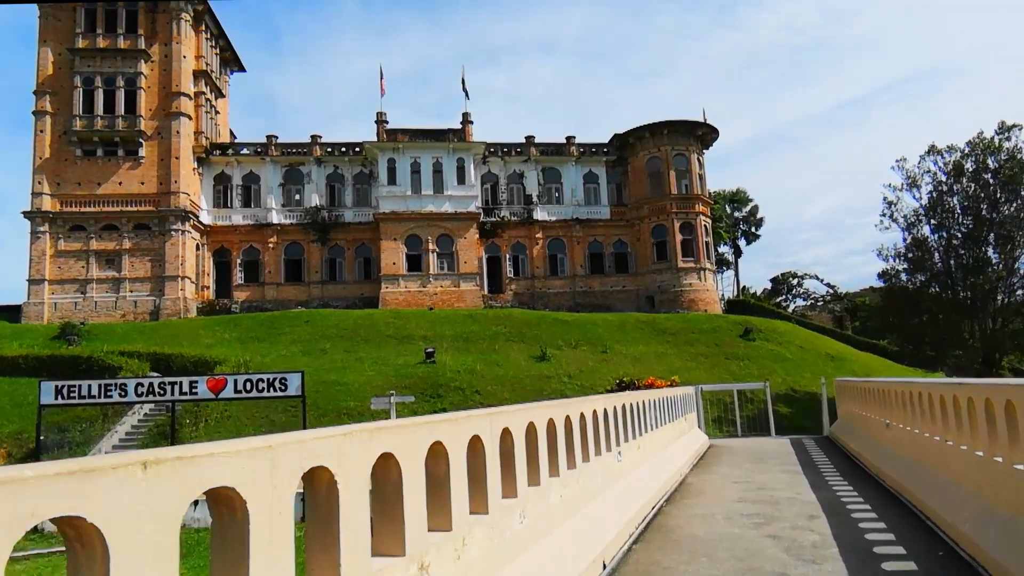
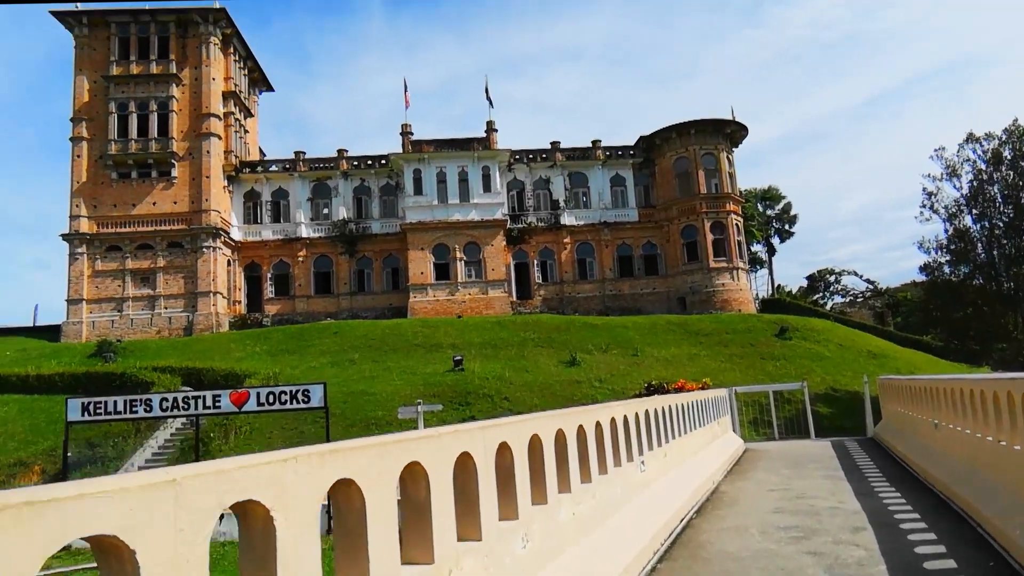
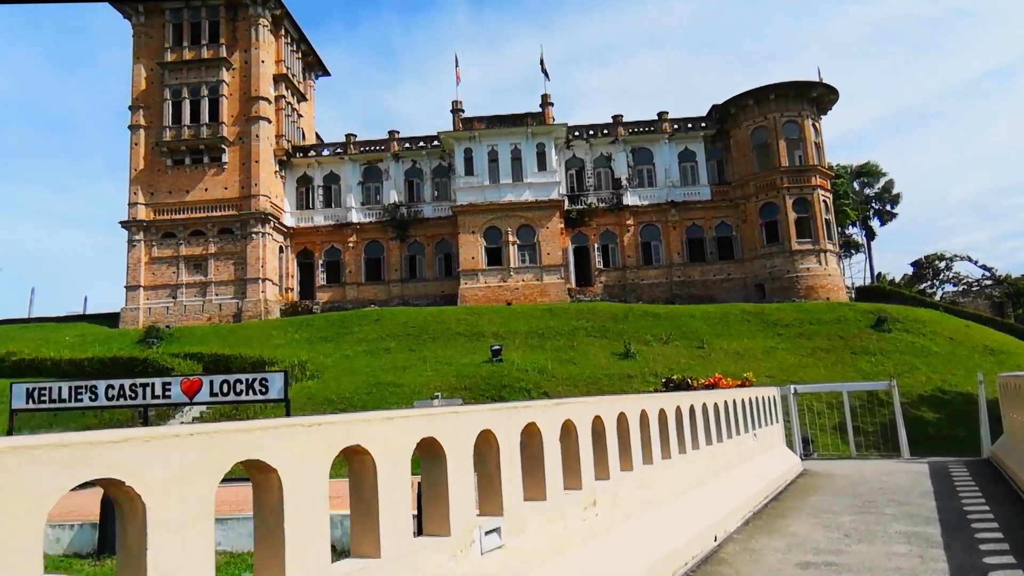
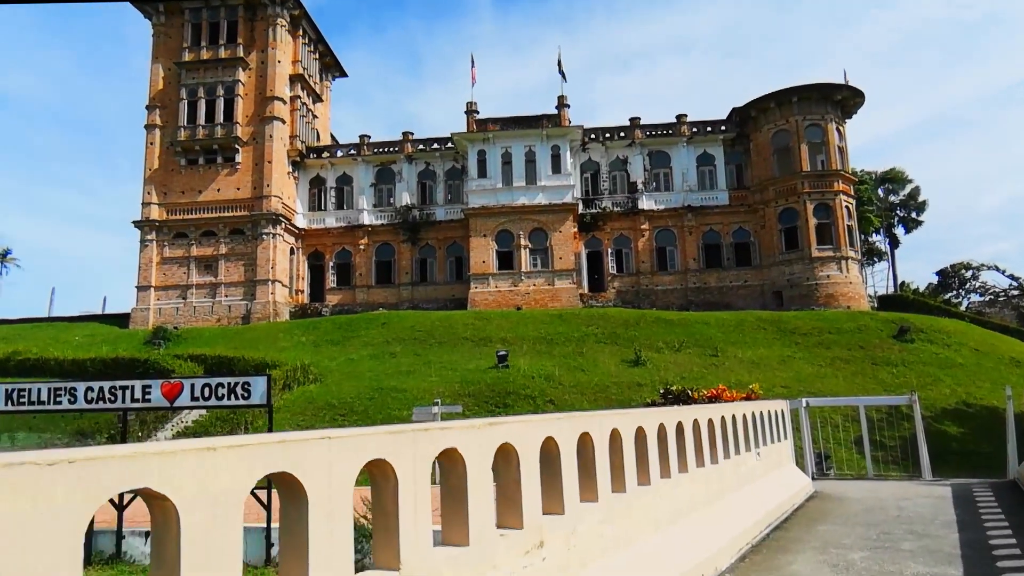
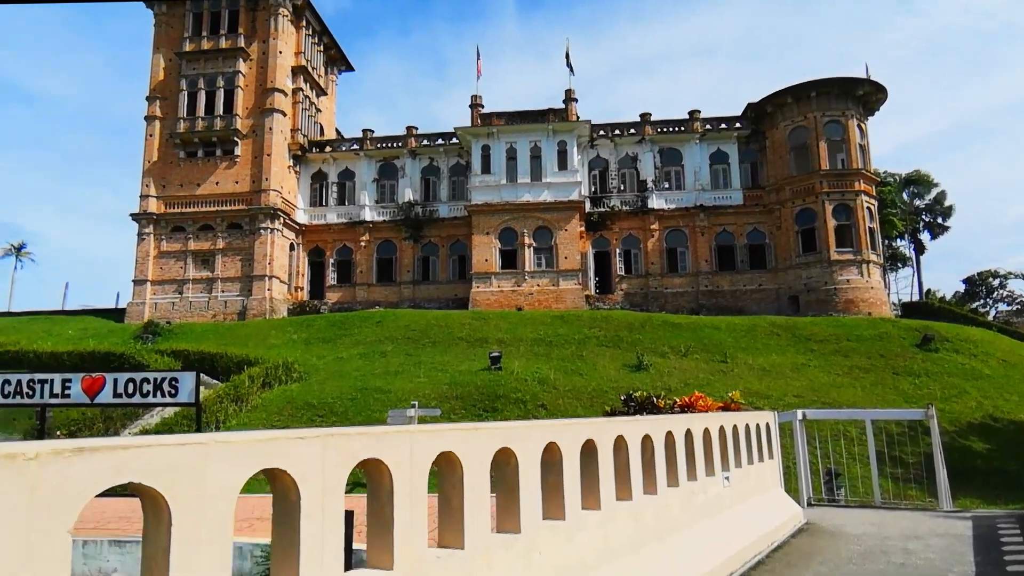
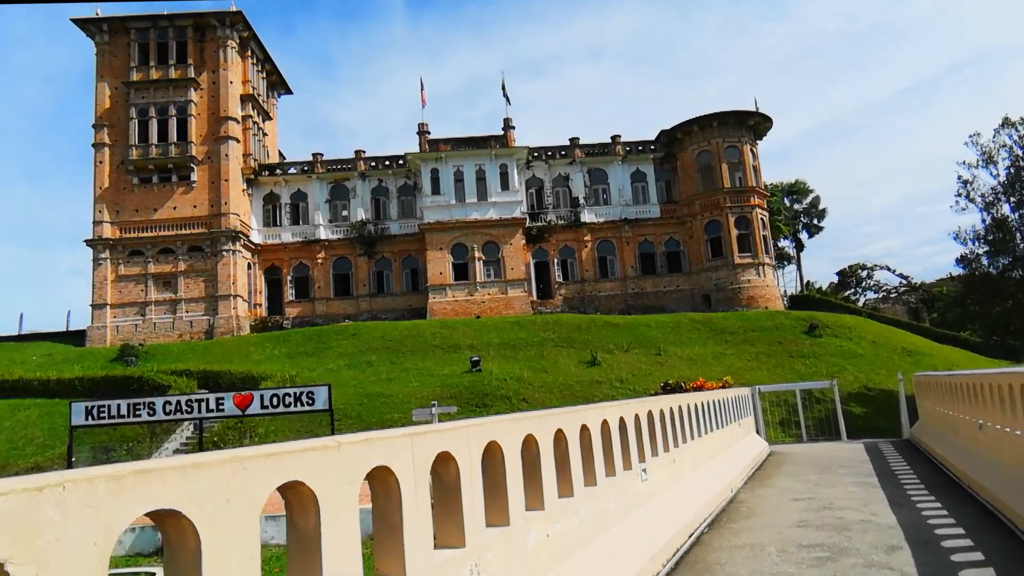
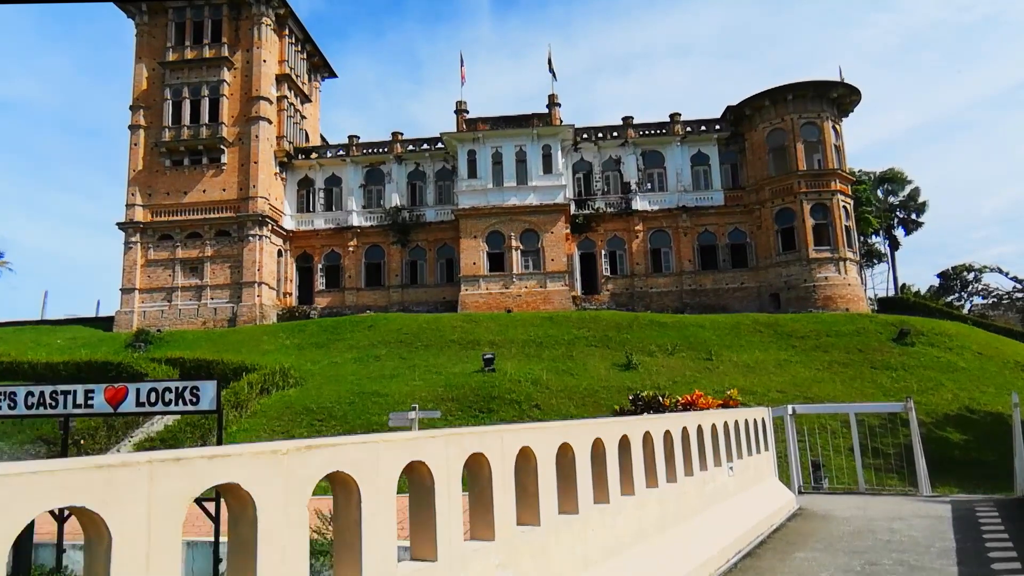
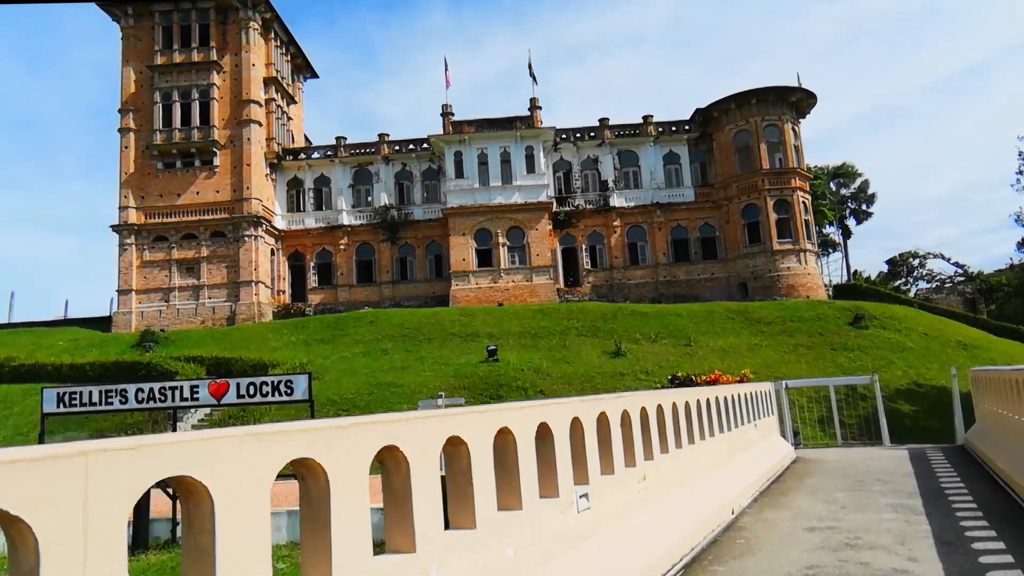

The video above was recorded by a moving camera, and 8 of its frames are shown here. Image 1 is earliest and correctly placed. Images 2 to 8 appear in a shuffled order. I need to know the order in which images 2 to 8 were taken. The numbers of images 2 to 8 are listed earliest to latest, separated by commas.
2, 6, 8, 3, 4, 7, 5
